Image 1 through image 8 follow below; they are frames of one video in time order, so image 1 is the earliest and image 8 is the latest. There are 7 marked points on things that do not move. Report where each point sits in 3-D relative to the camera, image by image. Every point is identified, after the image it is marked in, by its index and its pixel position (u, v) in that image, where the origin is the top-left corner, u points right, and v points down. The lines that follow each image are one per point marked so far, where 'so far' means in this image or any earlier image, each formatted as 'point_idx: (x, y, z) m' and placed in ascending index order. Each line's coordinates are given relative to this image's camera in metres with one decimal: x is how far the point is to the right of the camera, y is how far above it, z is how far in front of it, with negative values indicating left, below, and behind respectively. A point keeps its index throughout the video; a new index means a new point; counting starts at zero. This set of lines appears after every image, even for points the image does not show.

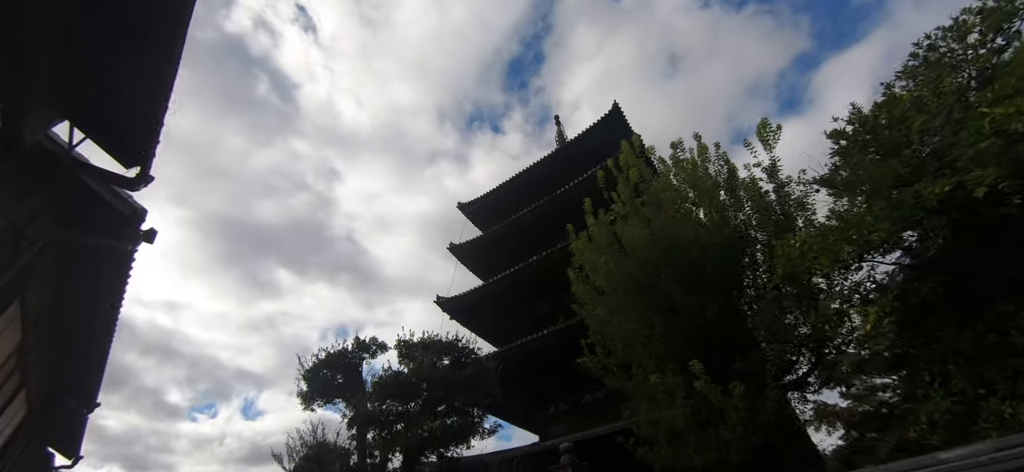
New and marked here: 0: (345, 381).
0: (-4.1, -3.6, +11.5) m
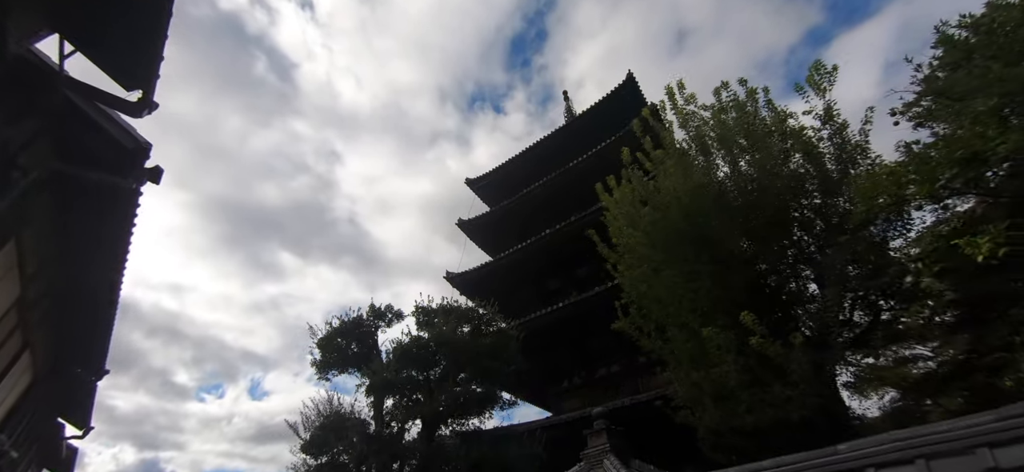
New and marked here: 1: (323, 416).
0: (-3.6, -2.7, +11.1) m
1: (-4.3, -4.1, +10.6) m
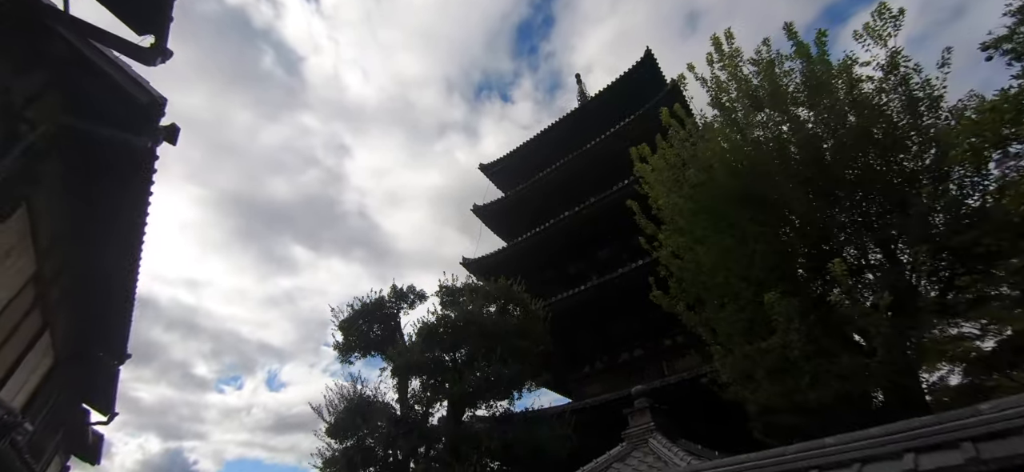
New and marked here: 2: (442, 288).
0: (-3.0, -2.2, +10.9) m
1: (-3.6, -3.6, +10.3) m
2: (-1.5, -1.1, +10.0) m
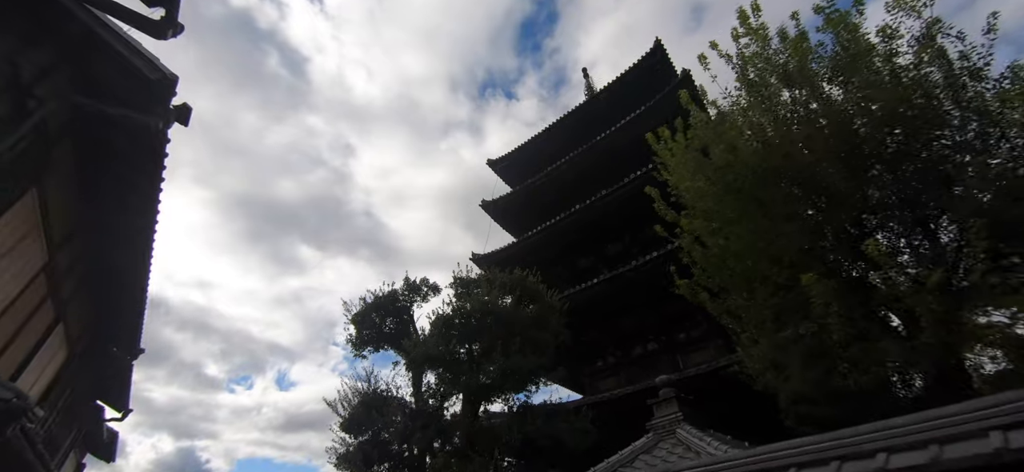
0: (-2.7, -2.1, +10.7) m
1: (-3.3, -3.4, +10.2) m
2: (-1.2, -0.9, +9.9) m
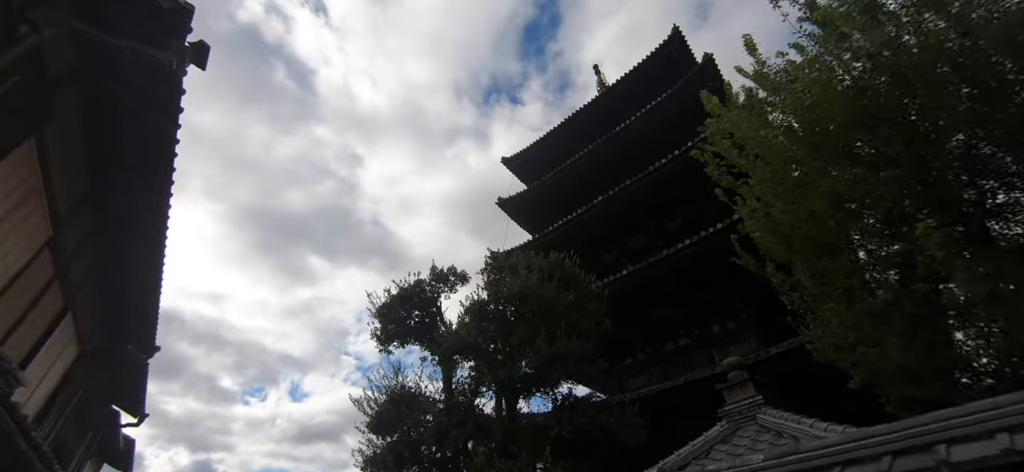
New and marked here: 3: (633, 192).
0: (-1.9, -1.8, +10.1) m
1: (-2.5, -3.2, +9.5) m
2: (-0.5, -0.6, +9.2) m
3: (+4.4, +1.6, +17.0) m
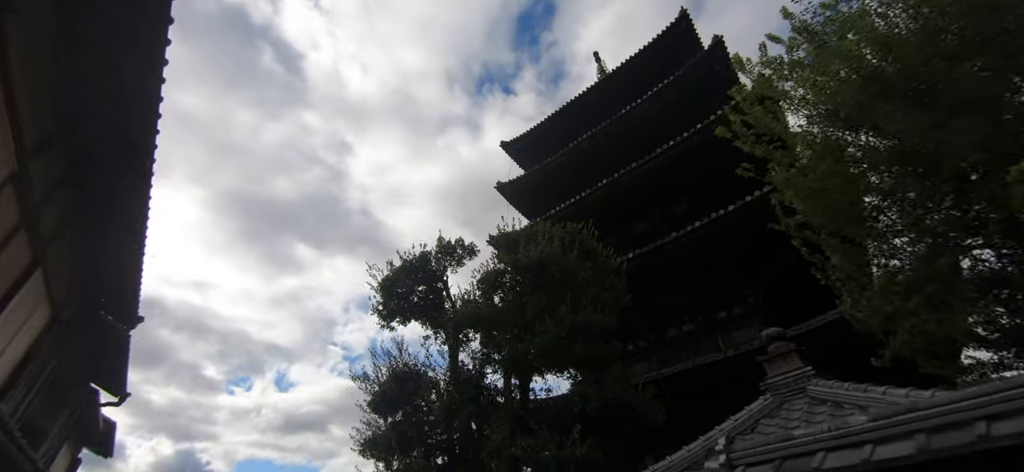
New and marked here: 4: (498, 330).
0: (-1.7, -1.2, +9.5) m
1: (-2.3, -2.6, +9.0) m
2: (-0.2, 0.0, +8.7) m
3: (+4.5, +2.2, +16.6) m
4: (-0.2, -1.6, +7.7) m
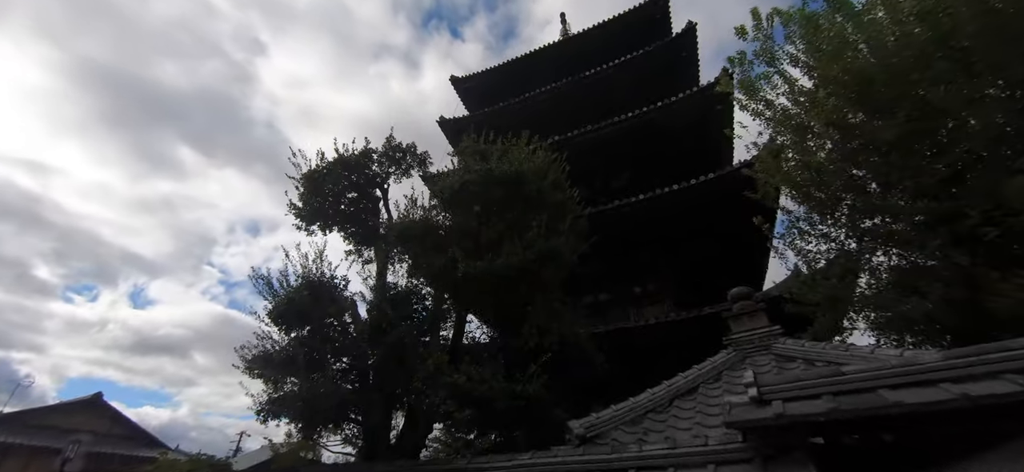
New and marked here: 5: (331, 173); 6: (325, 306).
0: (-2.7, +0.6, +8.3) m
1: (-3.4, -0.7, +7.7) m
2: (-0.9, +1.4, +7.7) m
3: (+2.6, +3.4, +16.3) m
4: (-1.0, -0.3, +6.8) m
5: (-3.2, +1.1, +8.2) m
6: (-2.9, -1.1, +7.4) m
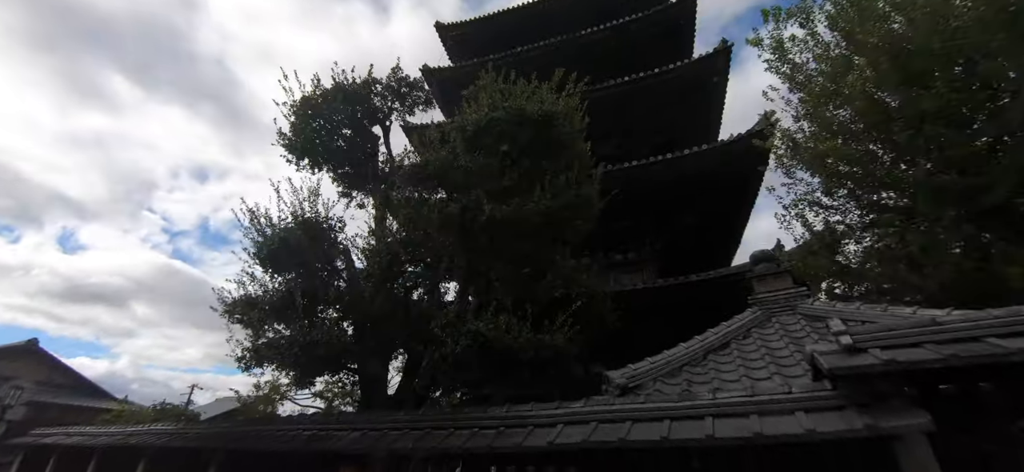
0: (-2.5, +1.5, +7.7) m
1: (-3.3, +0.3, +7.1) m
2: (-0.7, +2.2, +7.2) m
3: (+2.2, +4.7, +15.9) m
4: (-0.8, +0.5, +6.4) m
5: (-3.0, +2.1, +7.5) m
6: (-2.8, -0.2, +6.8) m
